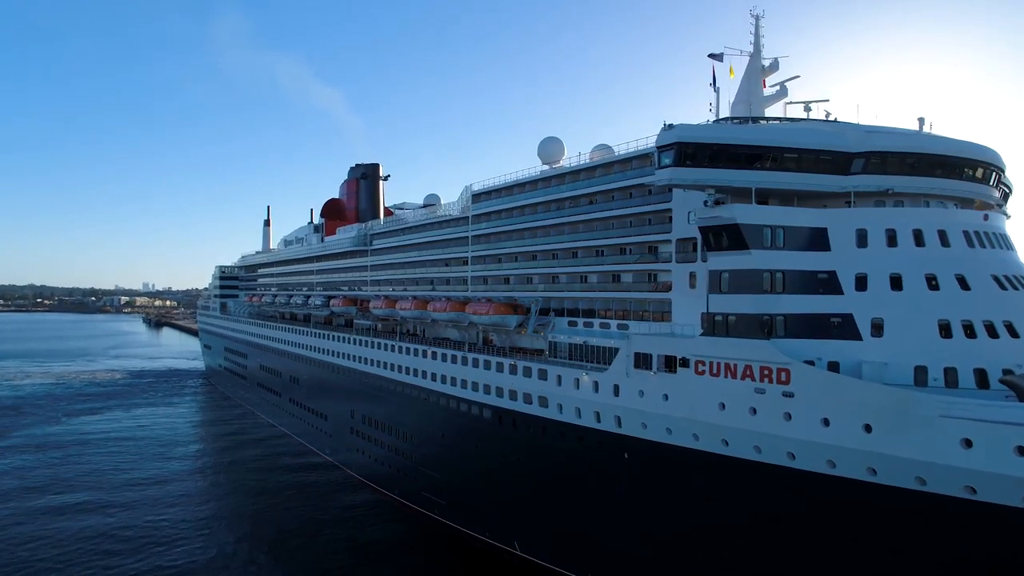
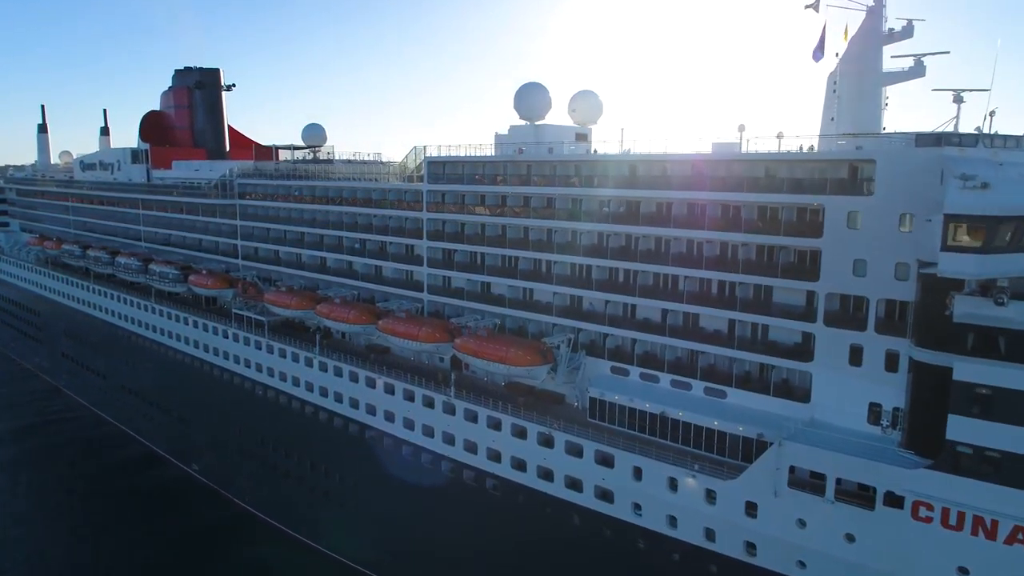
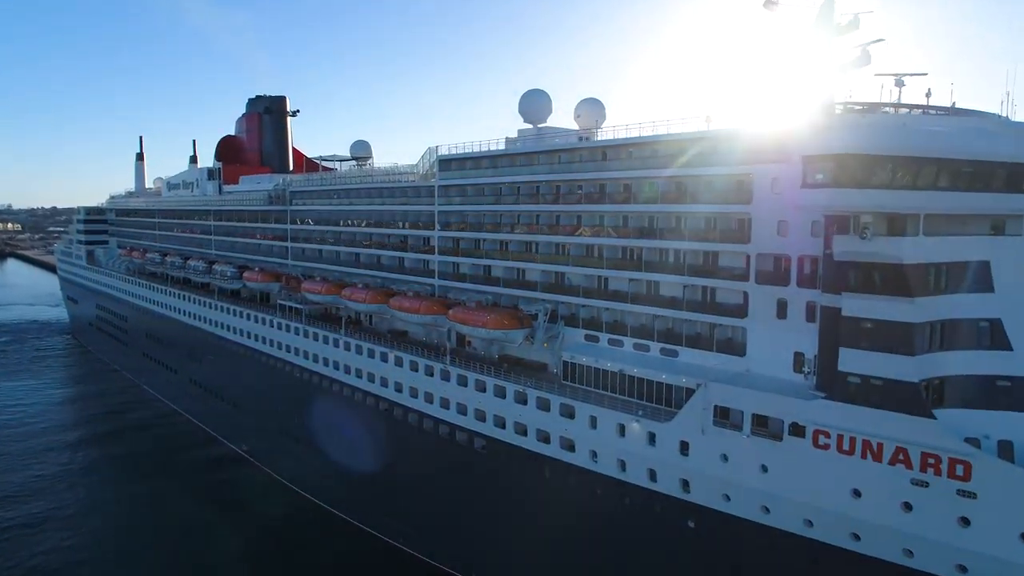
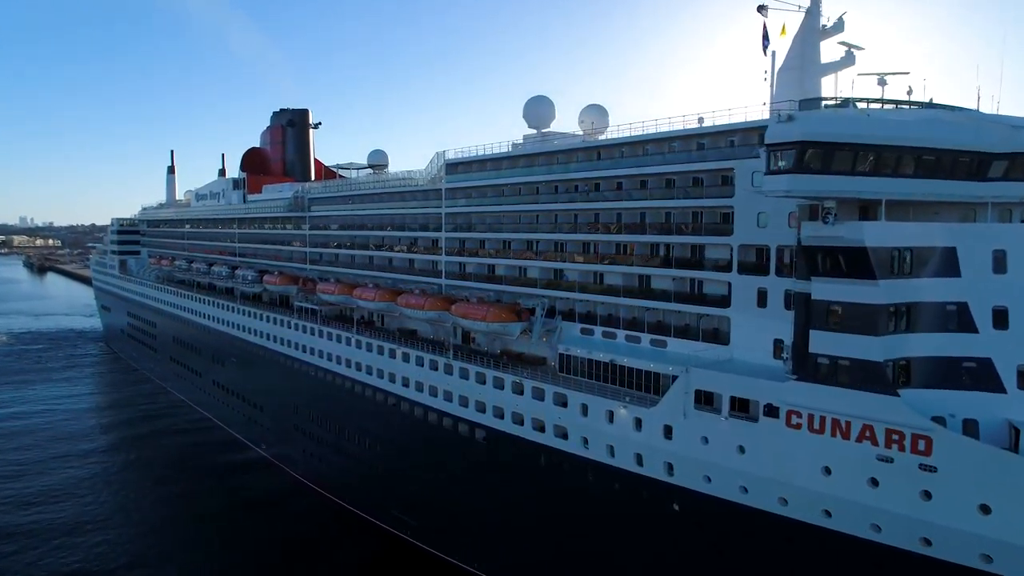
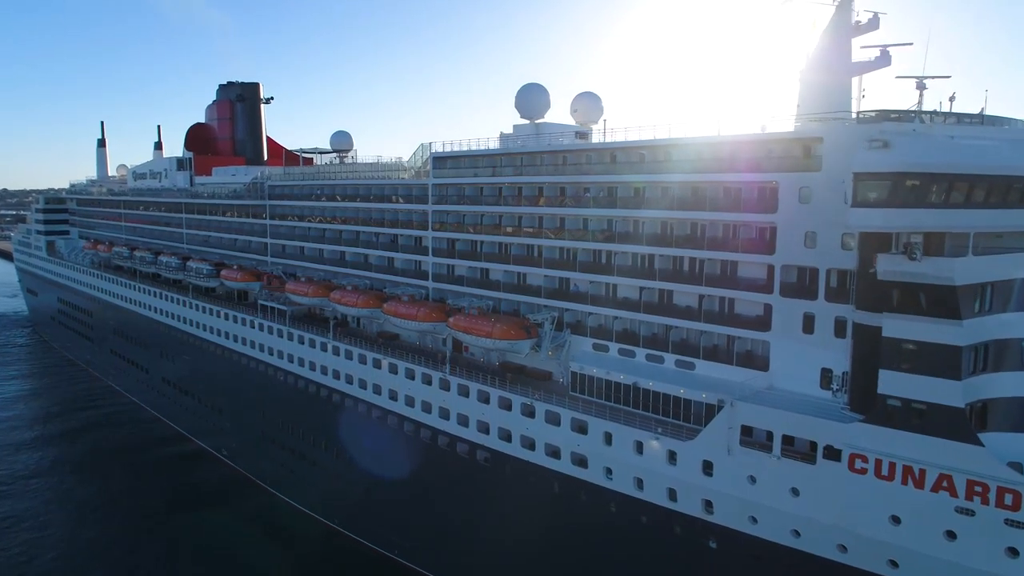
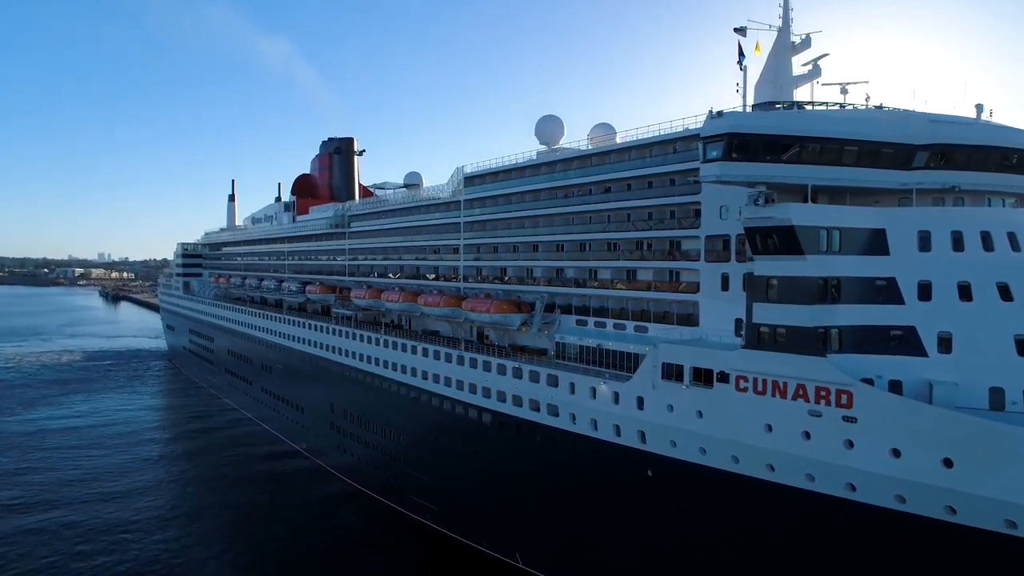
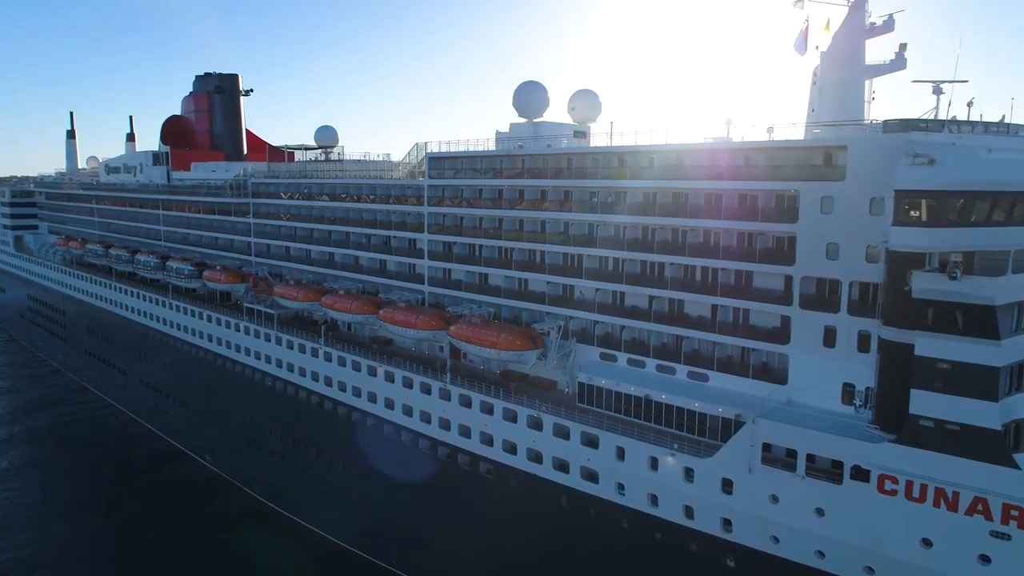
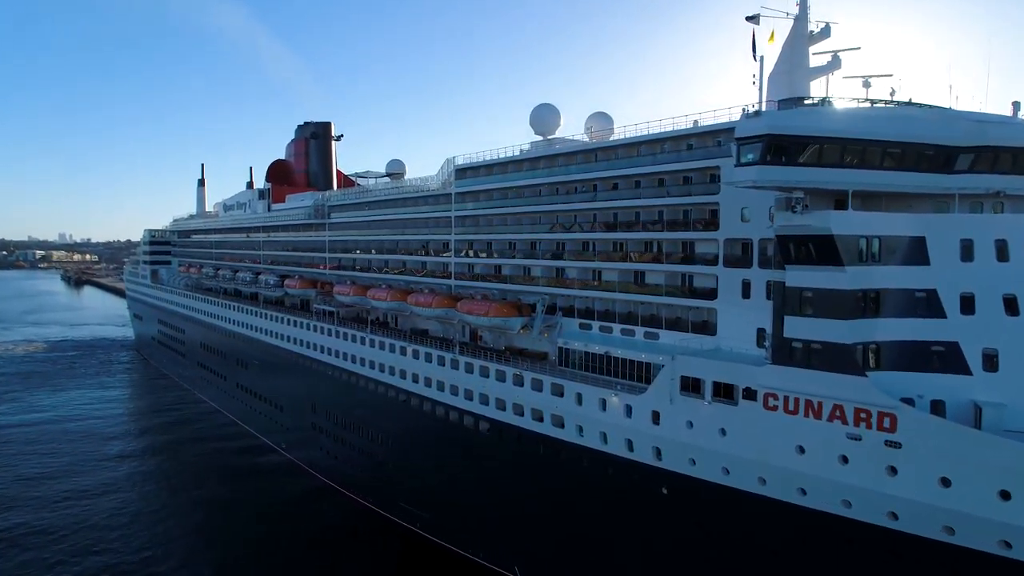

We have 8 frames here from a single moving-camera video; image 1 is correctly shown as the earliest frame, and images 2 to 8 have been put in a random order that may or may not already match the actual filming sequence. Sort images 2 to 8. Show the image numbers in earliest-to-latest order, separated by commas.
6, 8, 4, 3, 5, 7, 2
